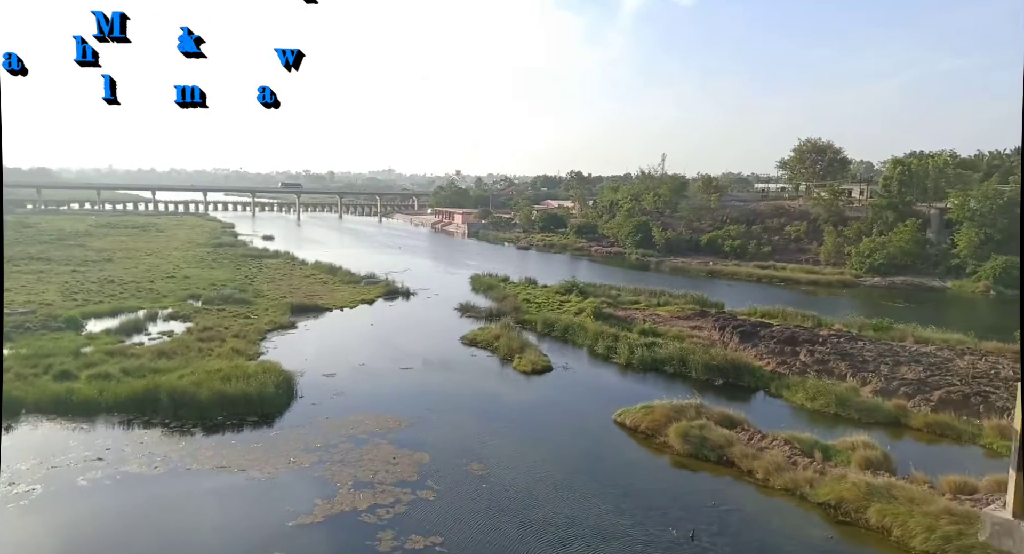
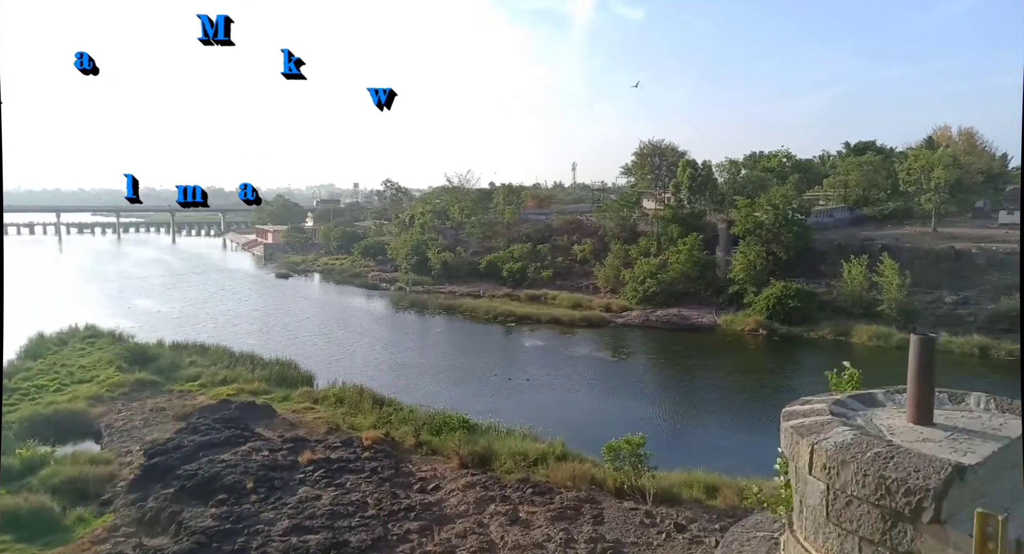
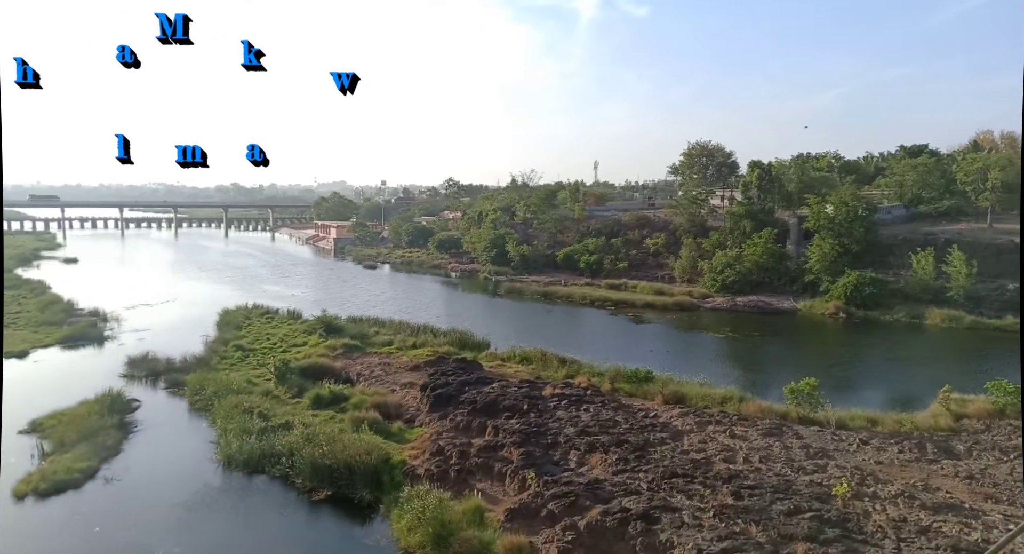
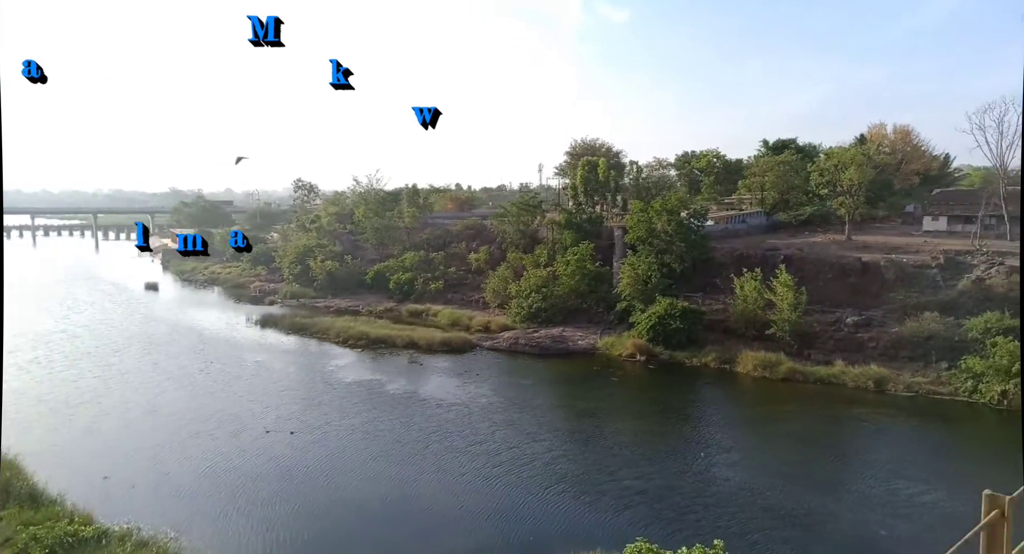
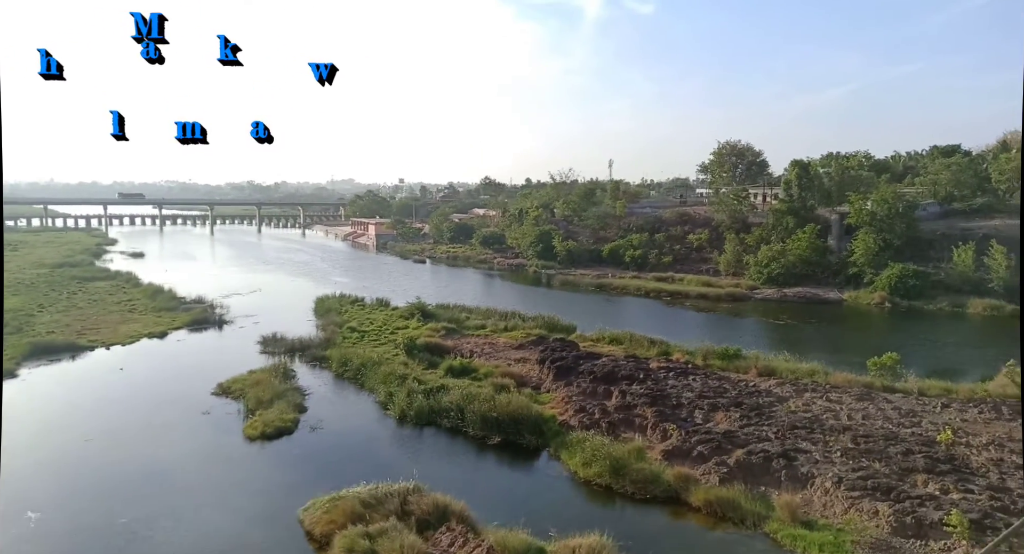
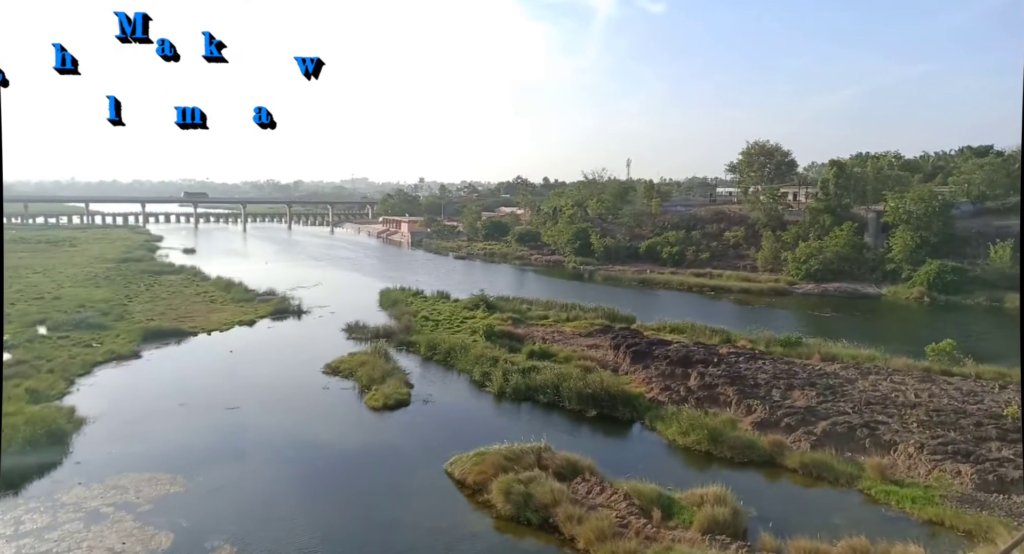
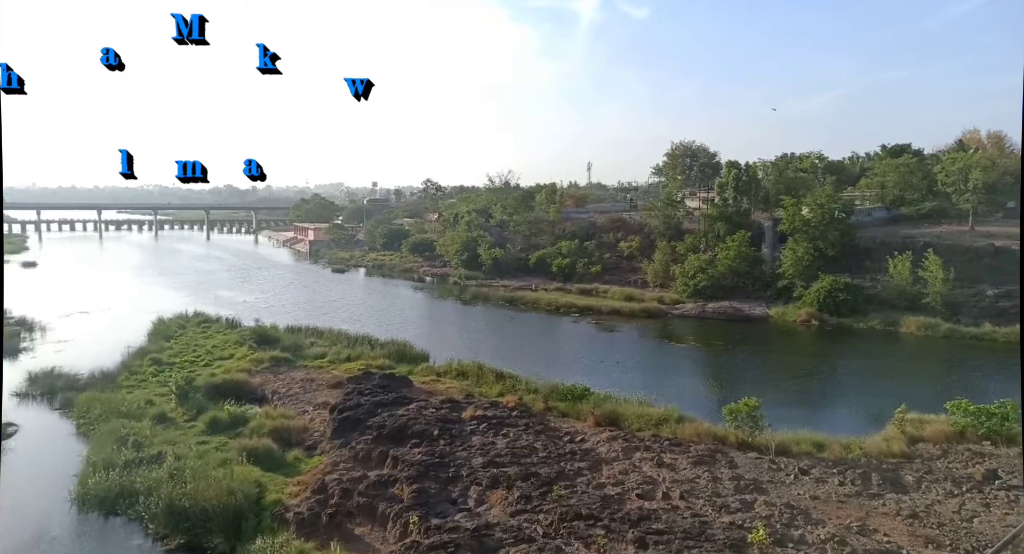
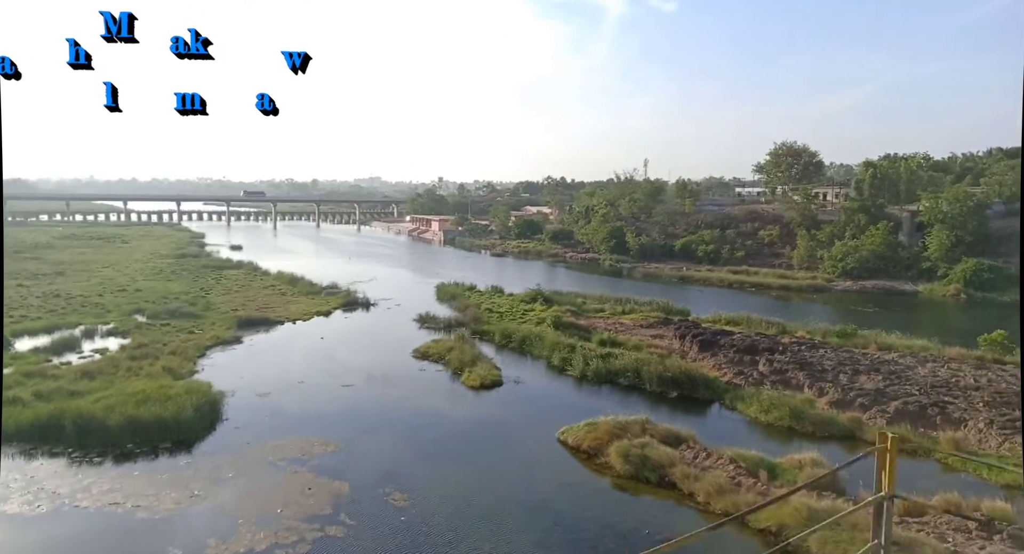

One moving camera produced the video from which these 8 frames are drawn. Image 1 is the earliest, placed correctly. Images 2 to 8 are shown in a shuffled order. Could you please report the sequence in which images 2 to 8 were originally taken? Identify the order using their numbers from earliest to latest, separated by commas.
8, 6, 5, 3, 7, 2, 4
